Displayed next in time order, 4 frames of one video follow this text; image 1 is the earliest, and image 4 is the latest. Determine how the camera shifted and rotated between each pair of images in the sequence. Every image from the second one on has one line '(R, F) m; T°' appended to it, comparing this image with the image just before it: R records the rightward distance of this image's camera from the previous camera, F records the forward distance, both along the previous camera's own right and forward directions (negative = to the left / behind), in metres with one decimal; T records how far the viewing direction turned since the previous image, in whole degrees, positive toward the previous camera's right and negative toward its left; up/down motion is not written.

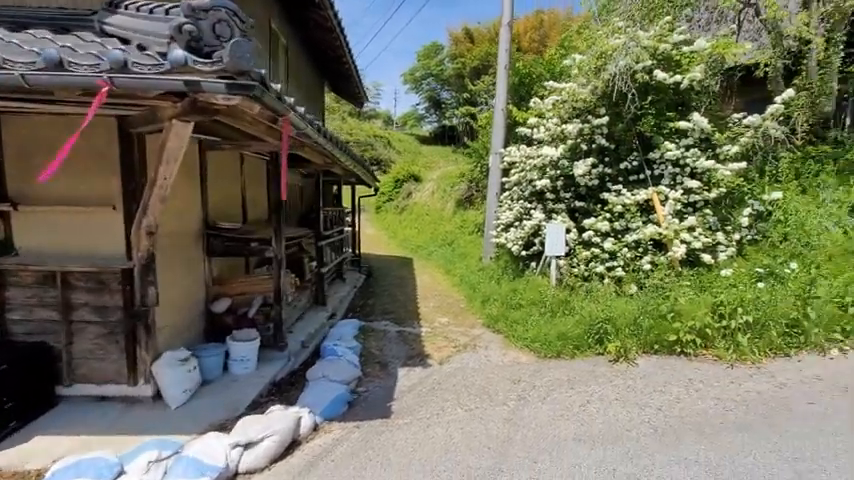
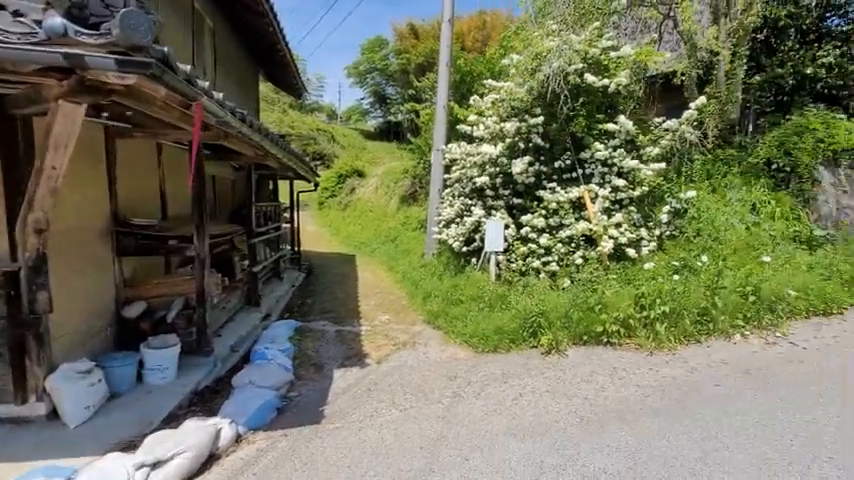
(+0.1, +0.1) m; +7°
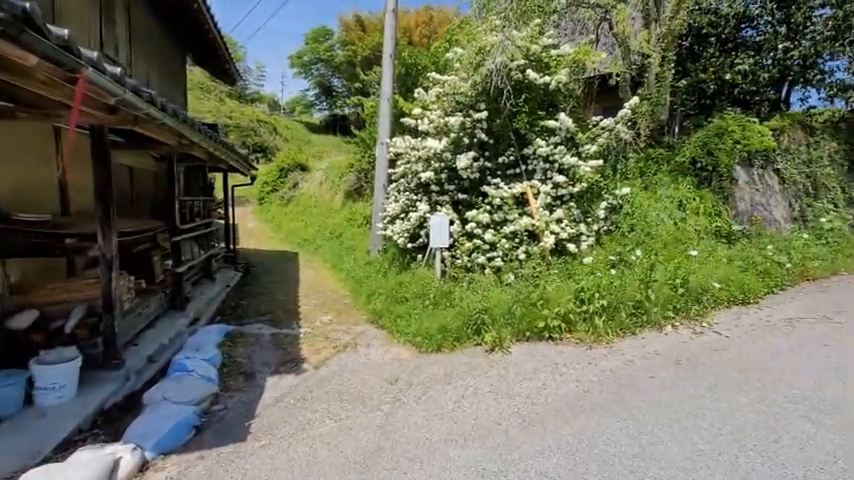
(+0.1, +0.2) m; +7°
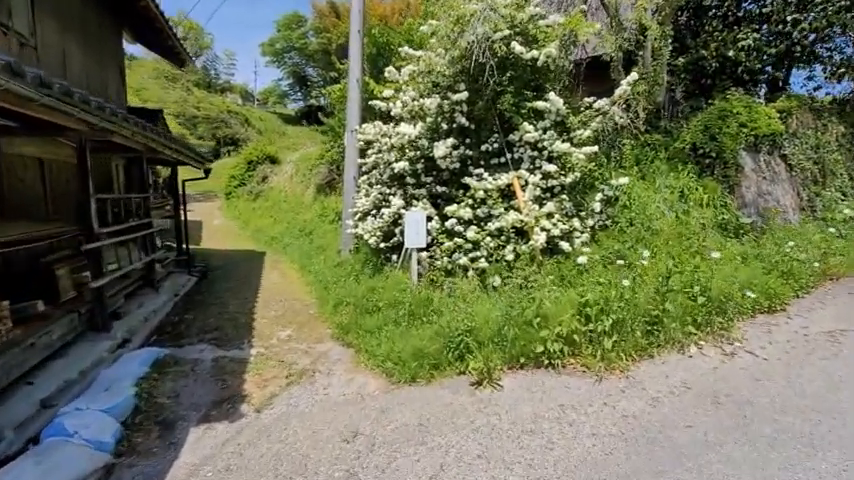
(+0.1, +0.9) m; +3°
